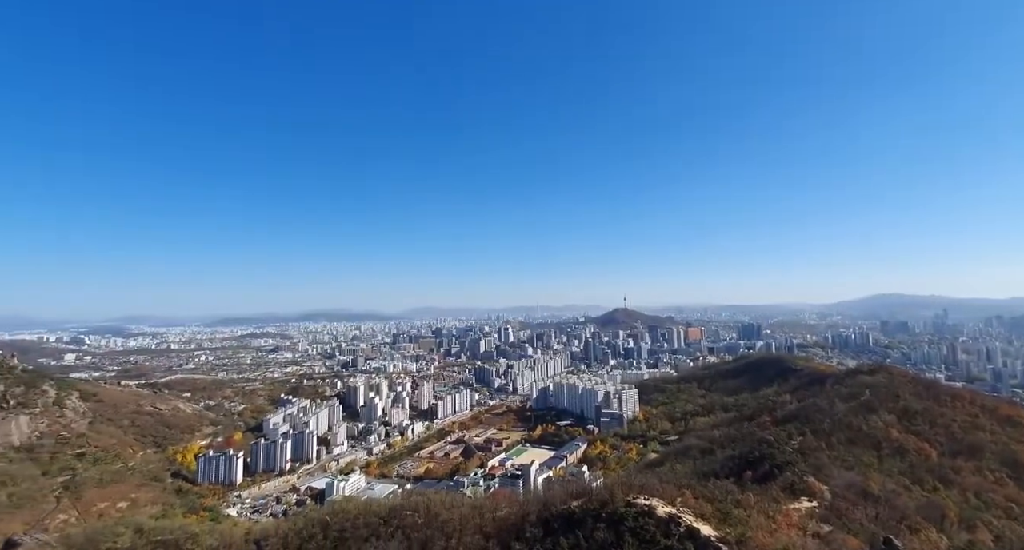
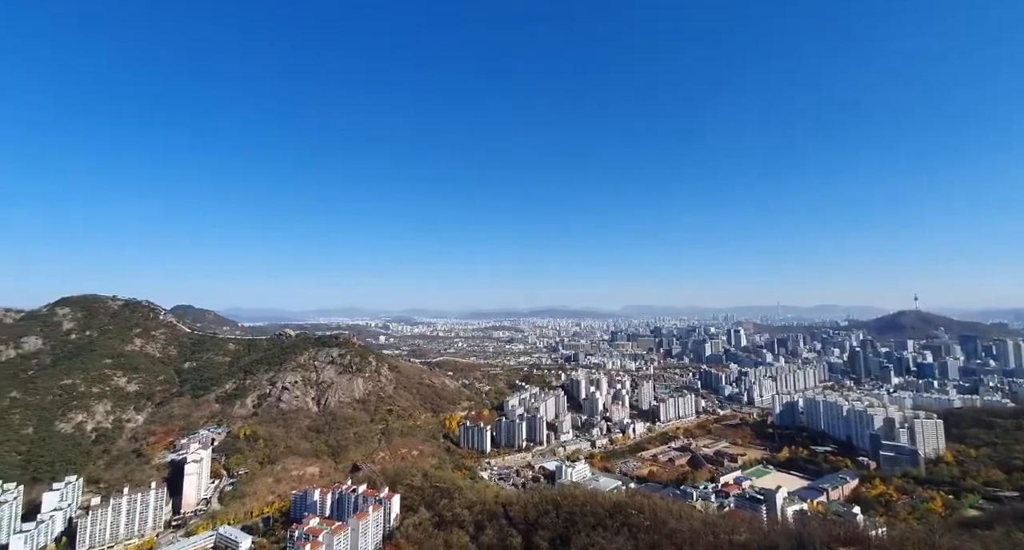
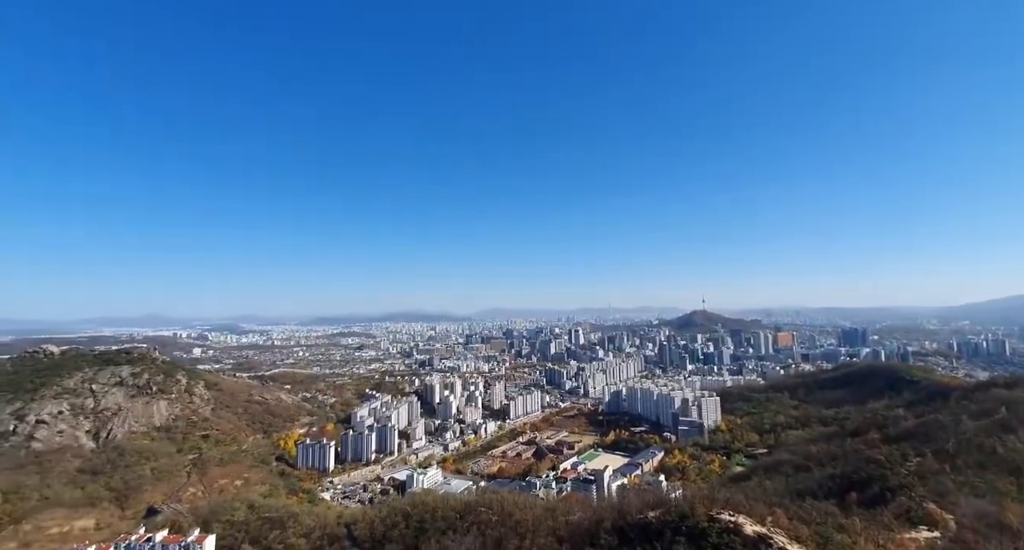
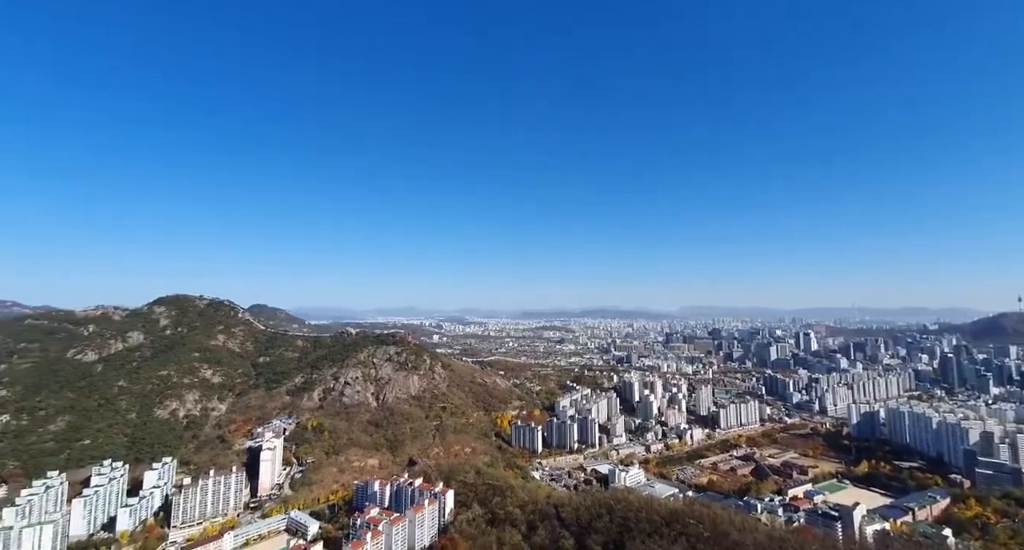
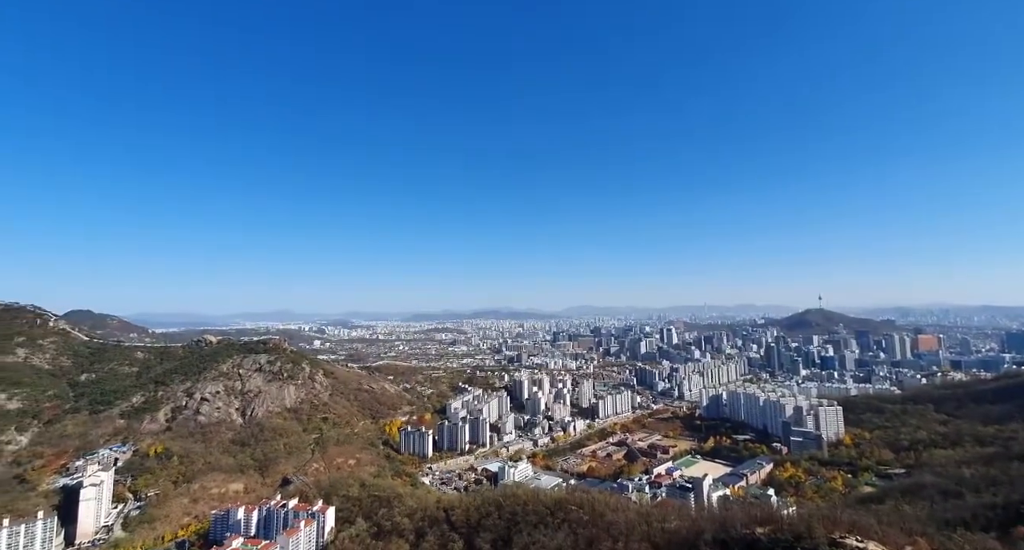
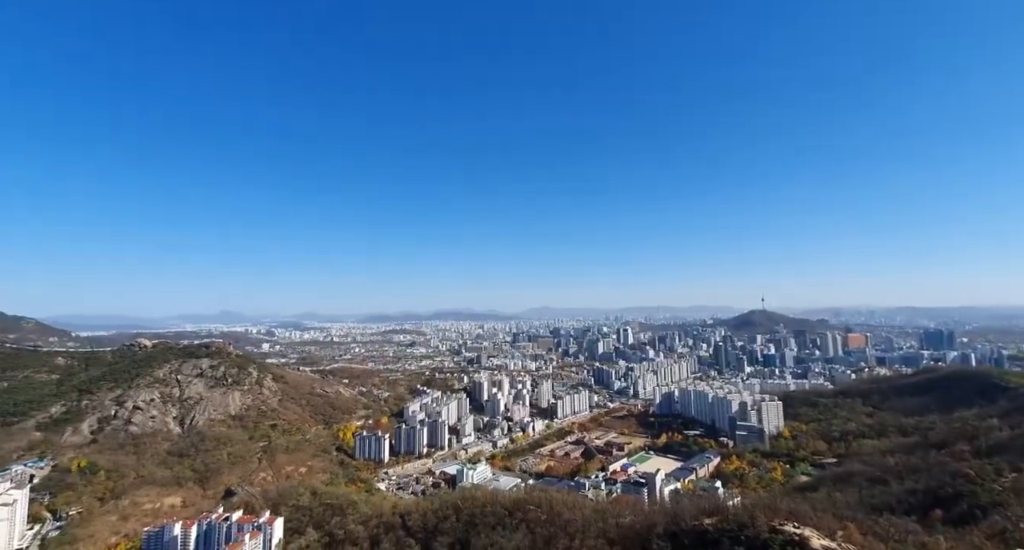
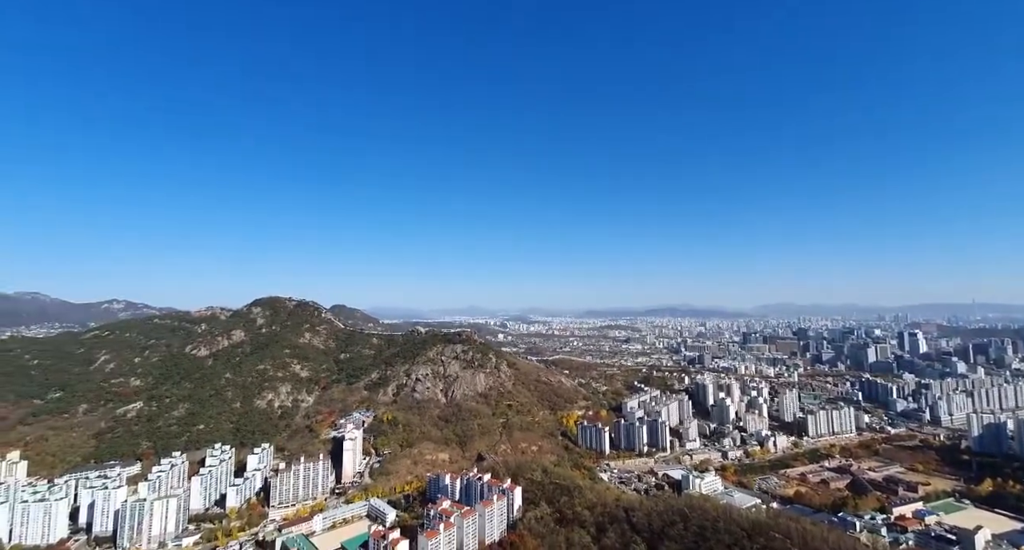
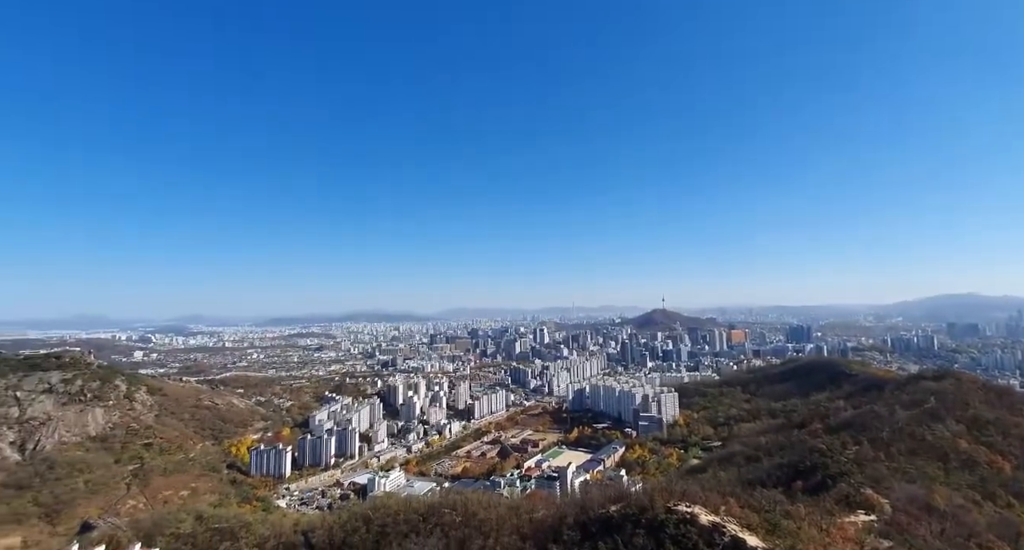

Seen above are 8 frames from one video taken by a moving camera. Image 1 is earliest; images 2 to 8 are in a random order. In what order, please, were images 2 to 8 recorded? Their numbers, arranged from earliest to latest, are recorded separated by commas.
8, 3, 6, 5, 2, 4, 7
